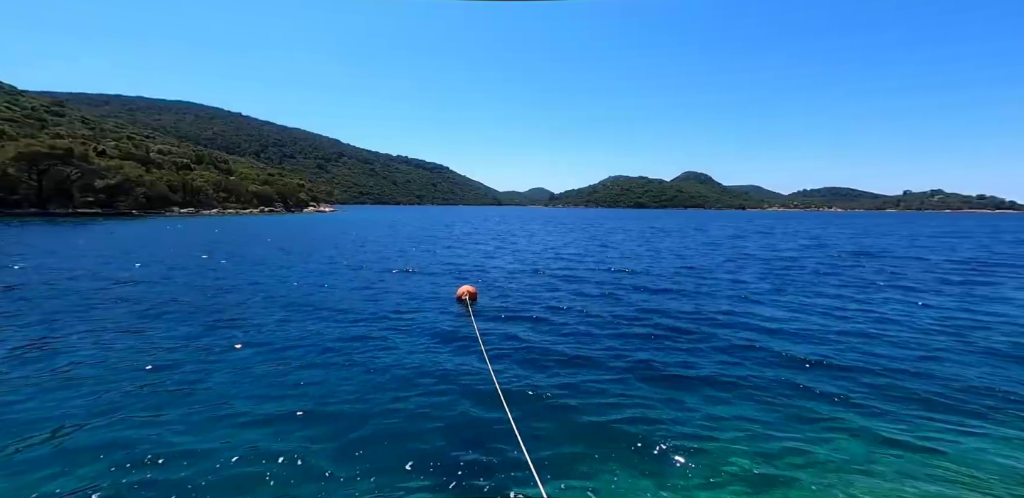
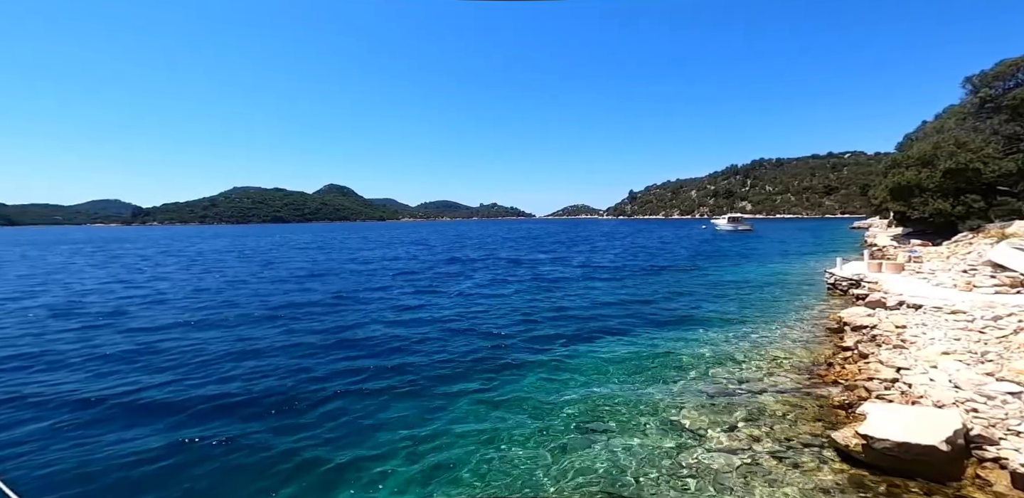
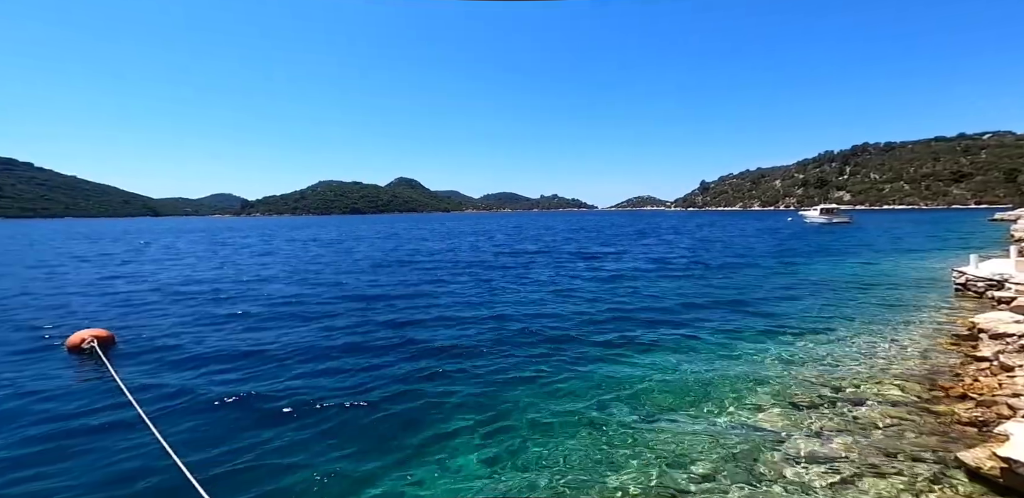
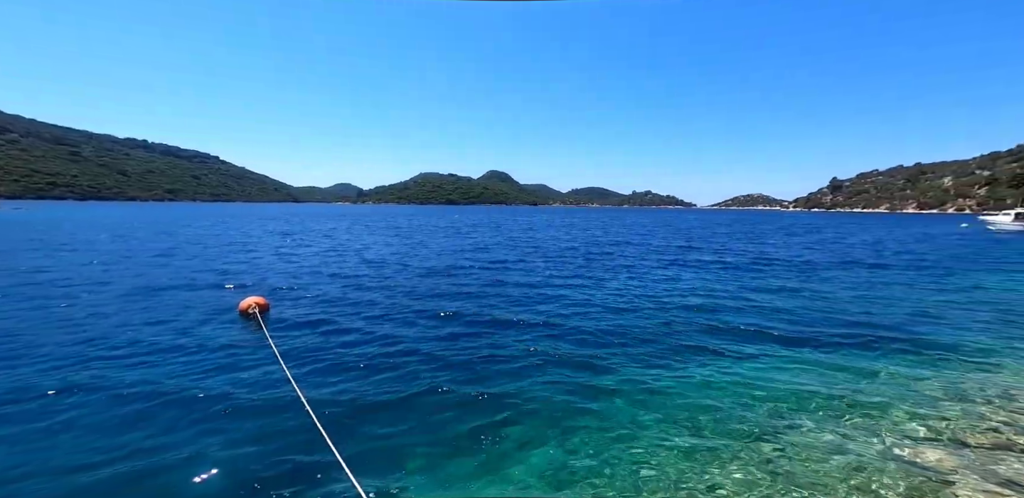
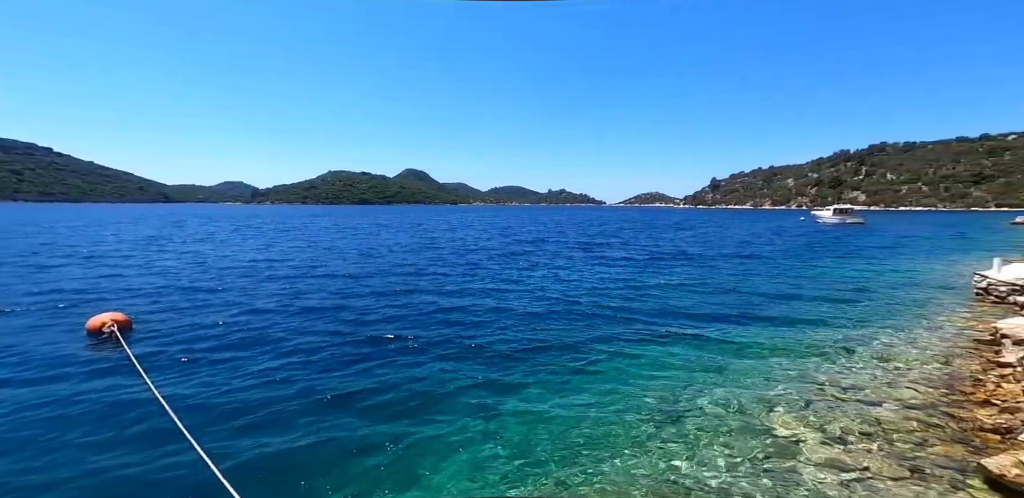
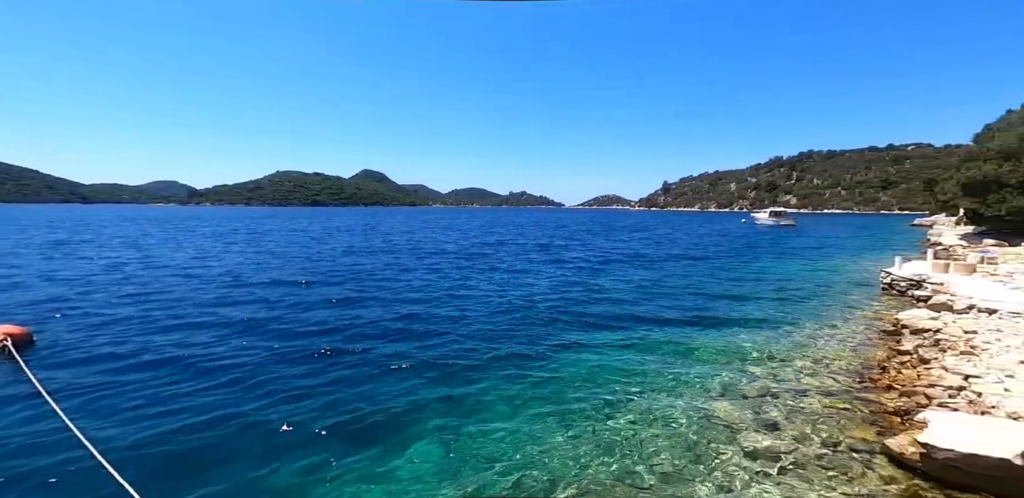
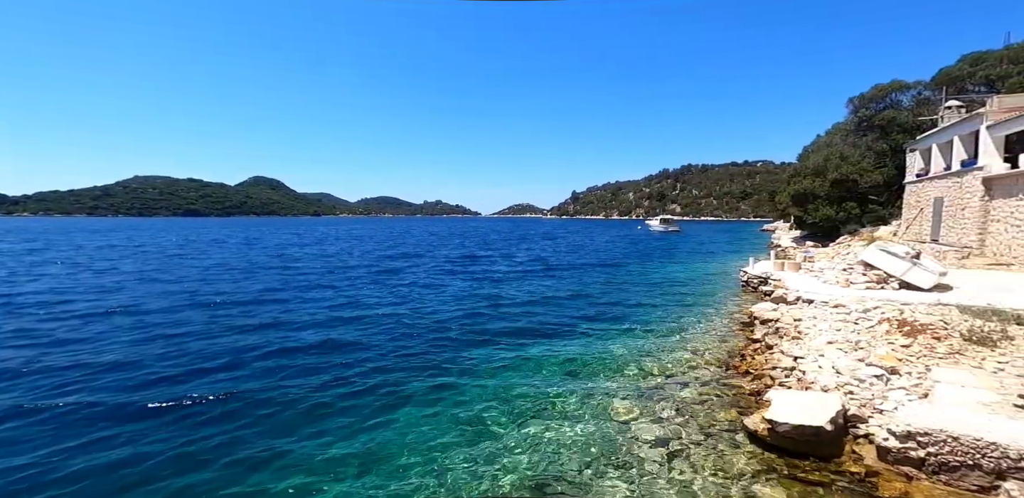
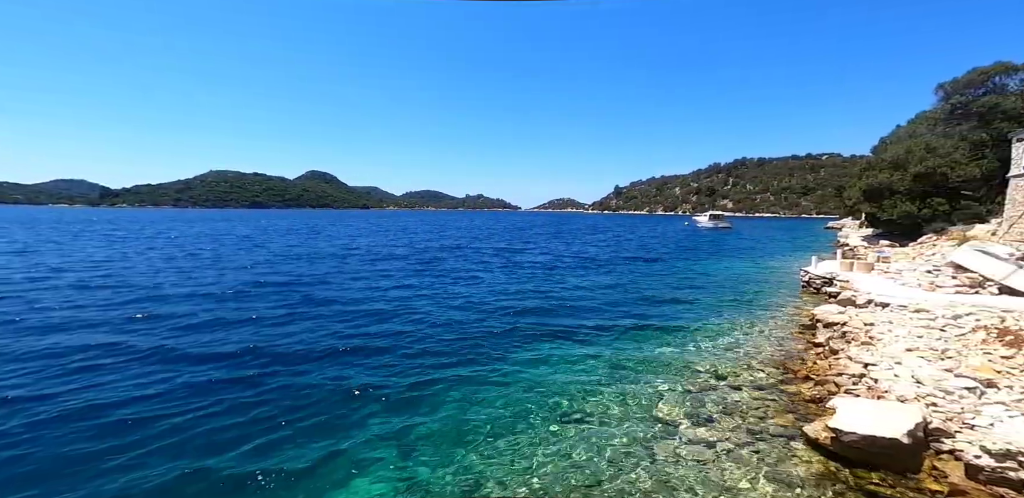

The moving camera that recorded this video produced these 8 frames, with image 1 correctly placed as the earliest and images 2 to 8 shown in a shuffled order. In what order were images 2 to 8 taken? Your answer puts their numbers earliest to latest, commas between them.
4, 5, 6, 8, 7, 2, 3
